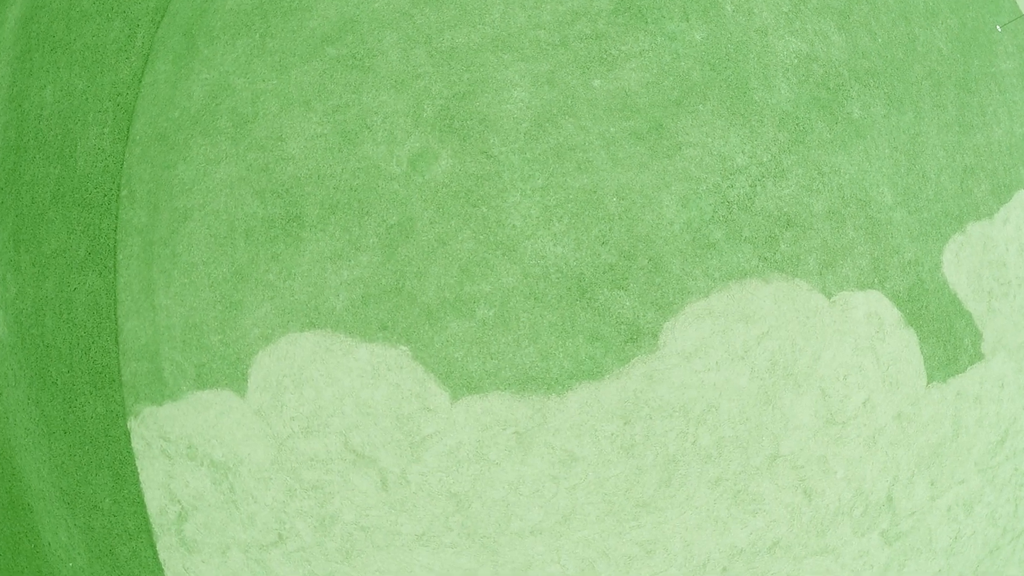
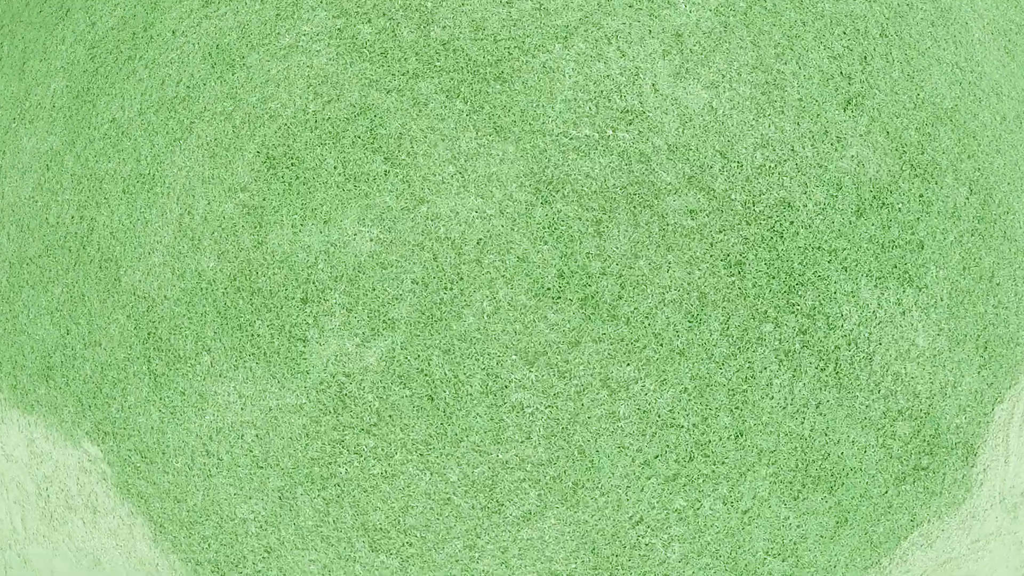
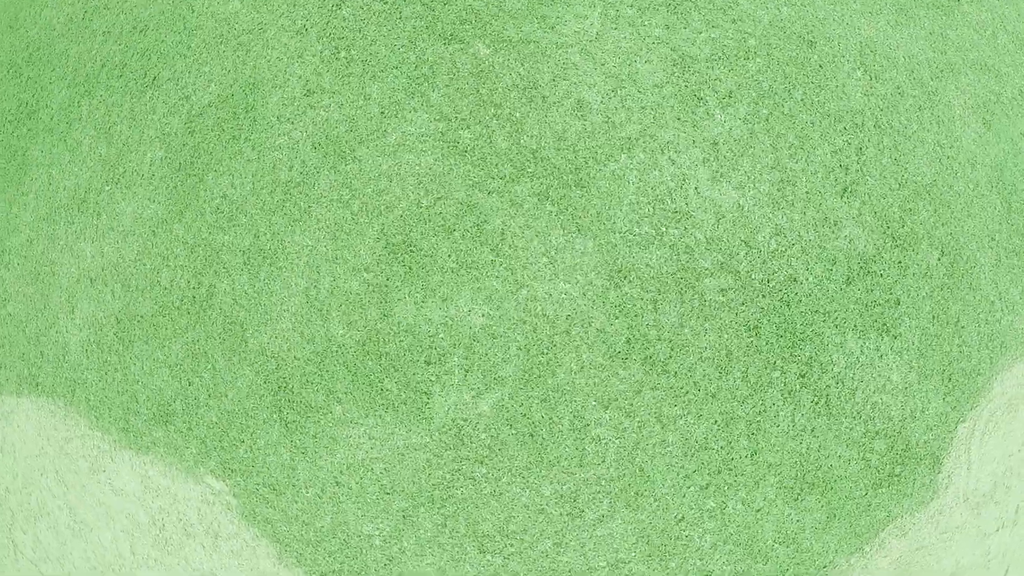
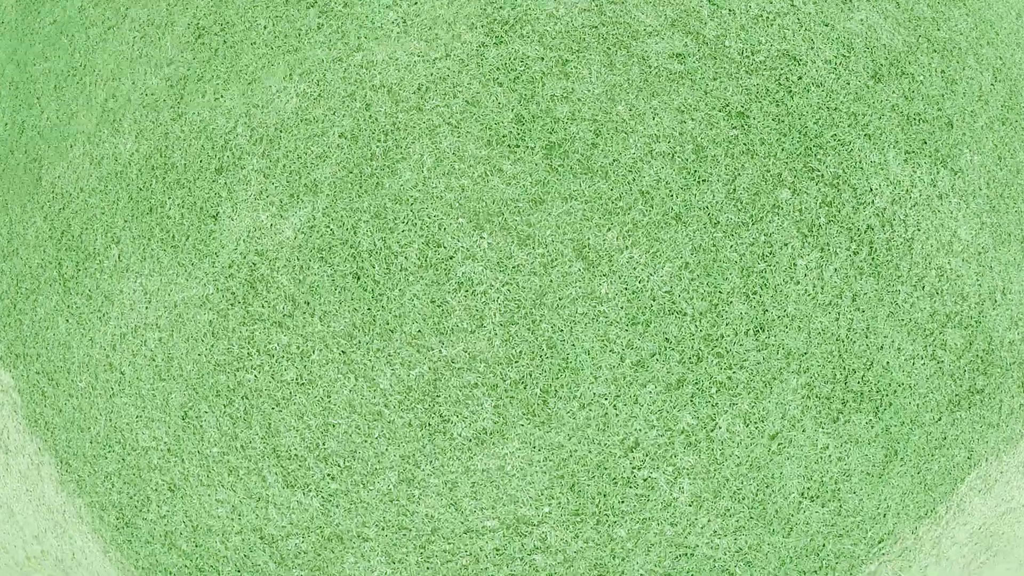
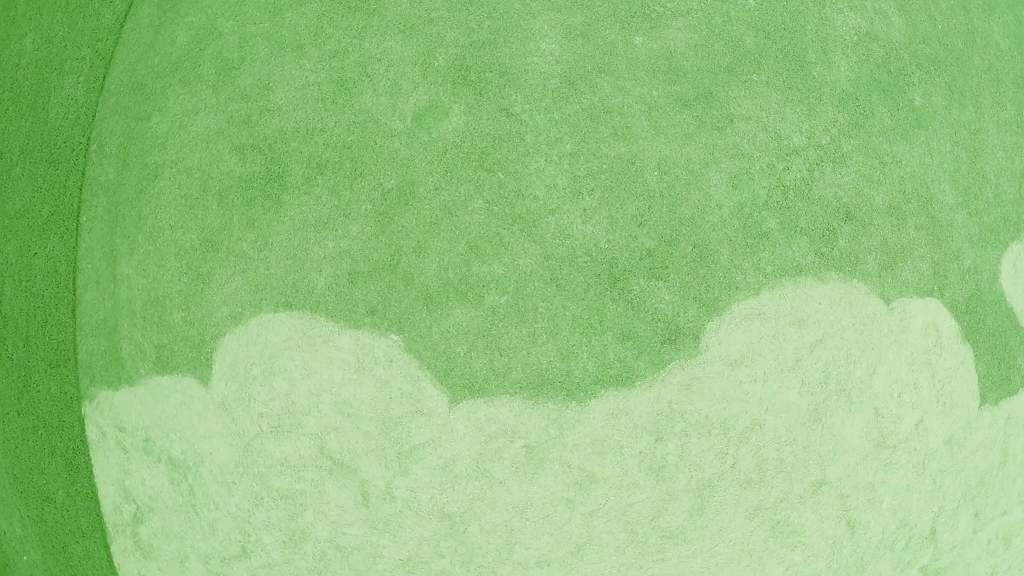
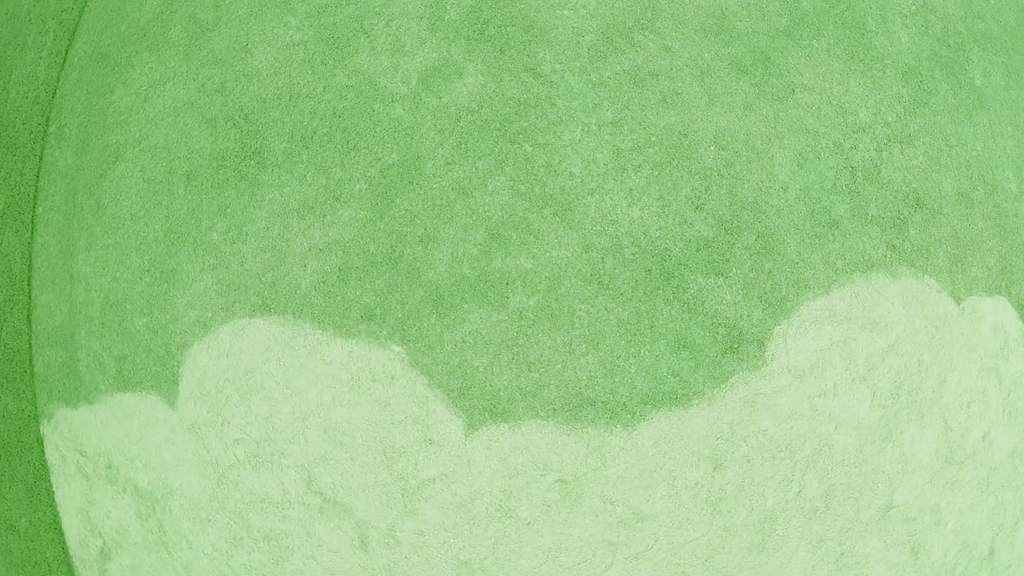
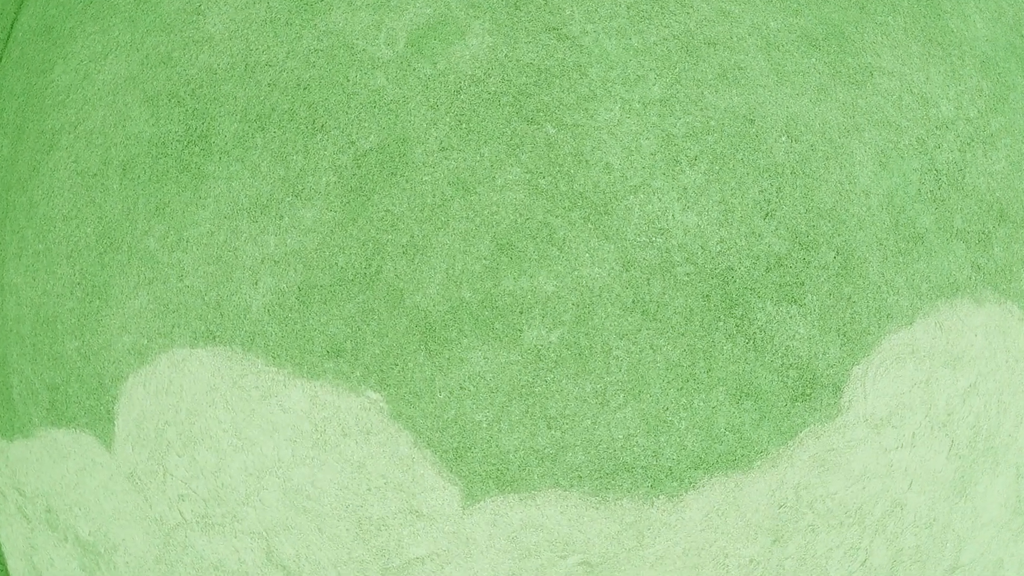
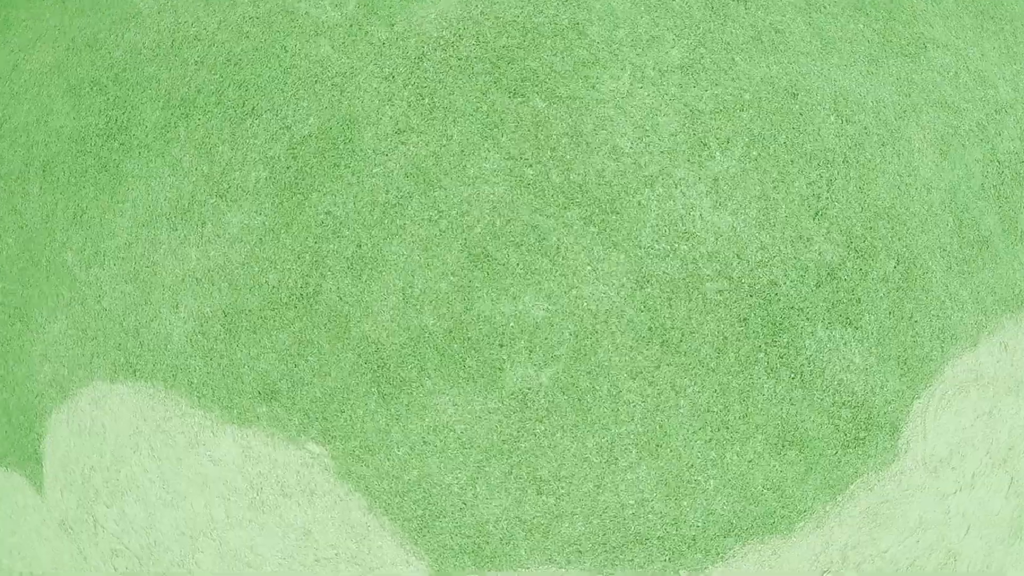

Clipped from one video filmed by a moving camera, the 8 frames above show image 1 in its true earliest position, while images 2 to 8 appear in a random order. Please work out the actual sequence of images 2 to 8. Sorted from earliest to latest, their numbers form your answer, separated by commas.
5, 6, 7, 8, 3, 2, 4
